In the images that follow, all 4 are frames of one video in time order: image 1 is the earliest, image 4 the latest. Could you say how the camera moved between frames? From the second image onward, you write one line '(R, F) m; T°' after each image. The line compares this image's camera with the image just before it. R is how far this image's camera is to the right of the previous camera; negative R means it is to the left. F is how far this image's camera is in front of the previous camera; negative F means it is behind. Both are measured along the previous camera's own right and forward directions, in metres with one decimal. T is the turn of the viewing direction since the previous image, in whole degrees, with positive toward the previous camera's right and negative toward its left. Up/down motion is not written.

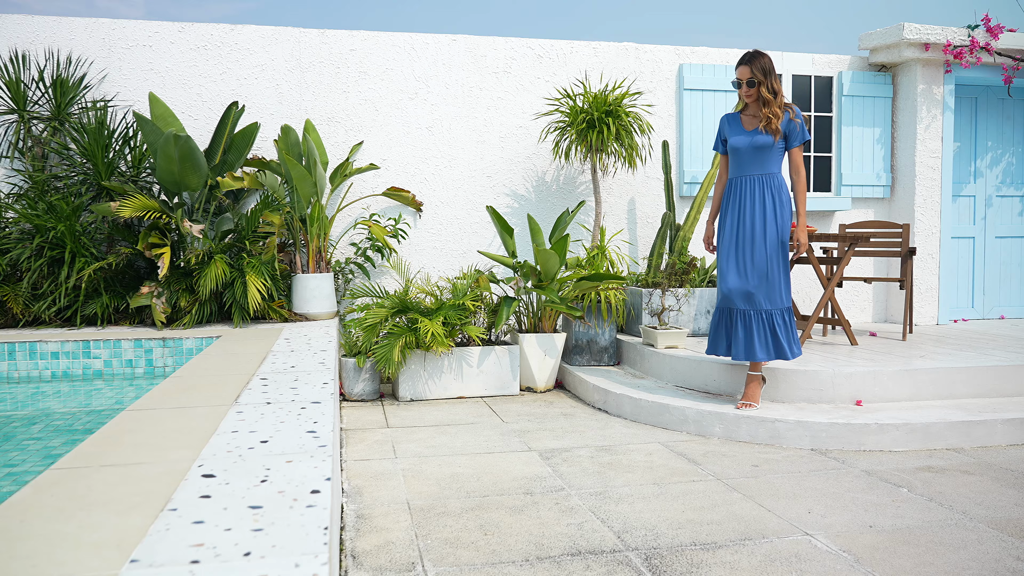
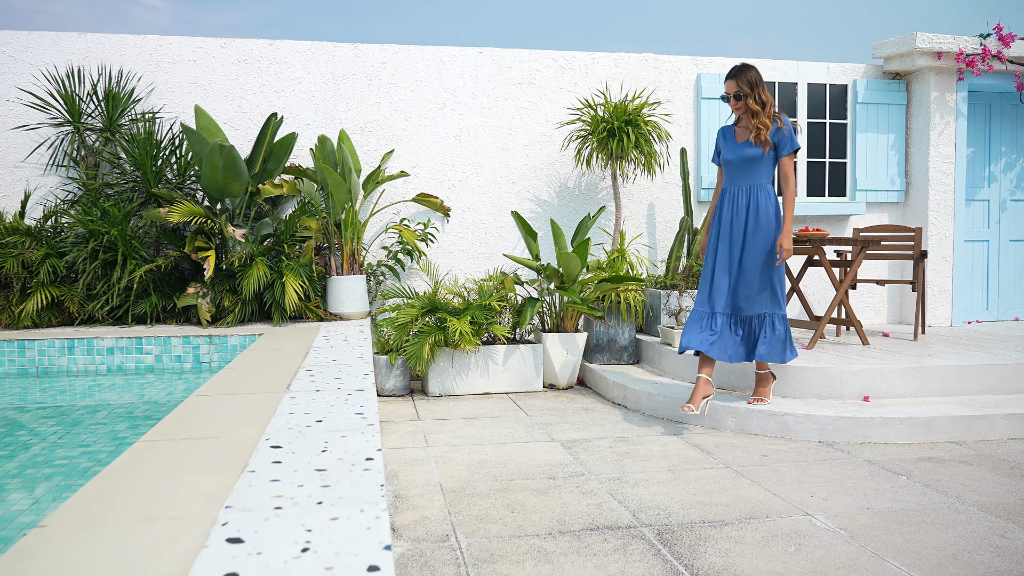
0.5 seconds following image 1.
(0.0, -0.2) m; -2°
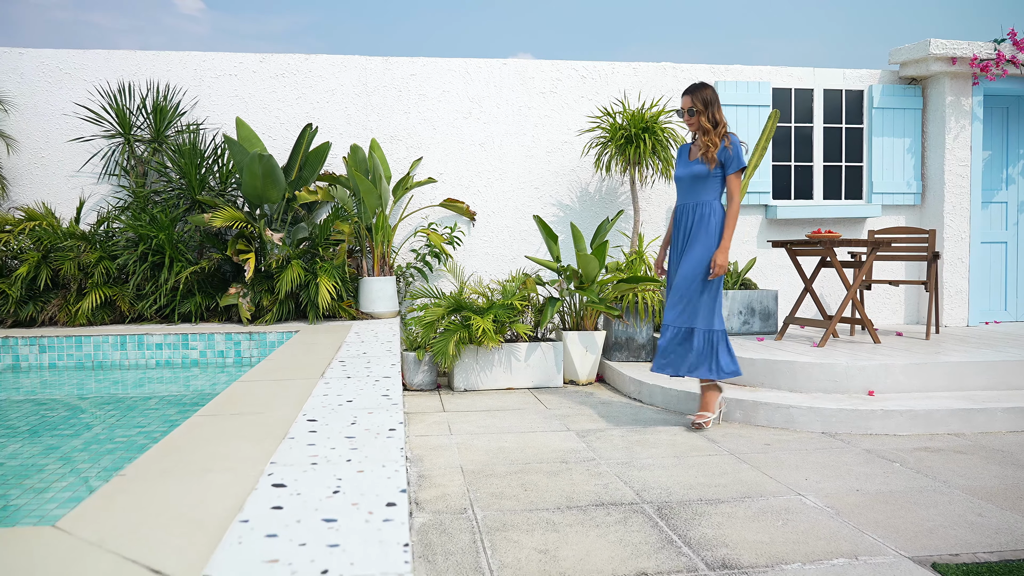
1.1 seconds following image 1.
(+0.1, -0.2) m; -2°
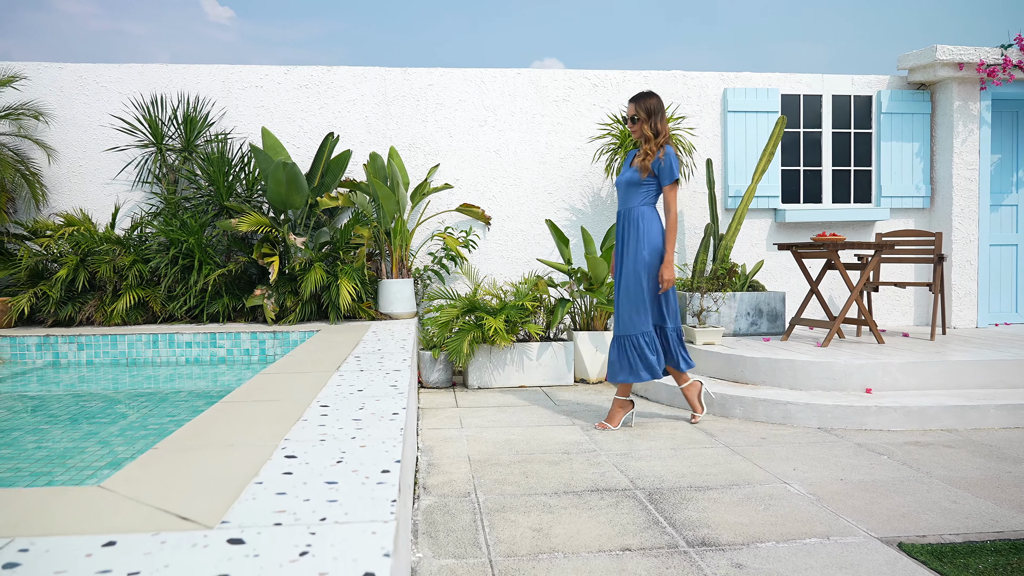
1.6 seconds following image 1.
(+0.1, -0.2) m; -2°
